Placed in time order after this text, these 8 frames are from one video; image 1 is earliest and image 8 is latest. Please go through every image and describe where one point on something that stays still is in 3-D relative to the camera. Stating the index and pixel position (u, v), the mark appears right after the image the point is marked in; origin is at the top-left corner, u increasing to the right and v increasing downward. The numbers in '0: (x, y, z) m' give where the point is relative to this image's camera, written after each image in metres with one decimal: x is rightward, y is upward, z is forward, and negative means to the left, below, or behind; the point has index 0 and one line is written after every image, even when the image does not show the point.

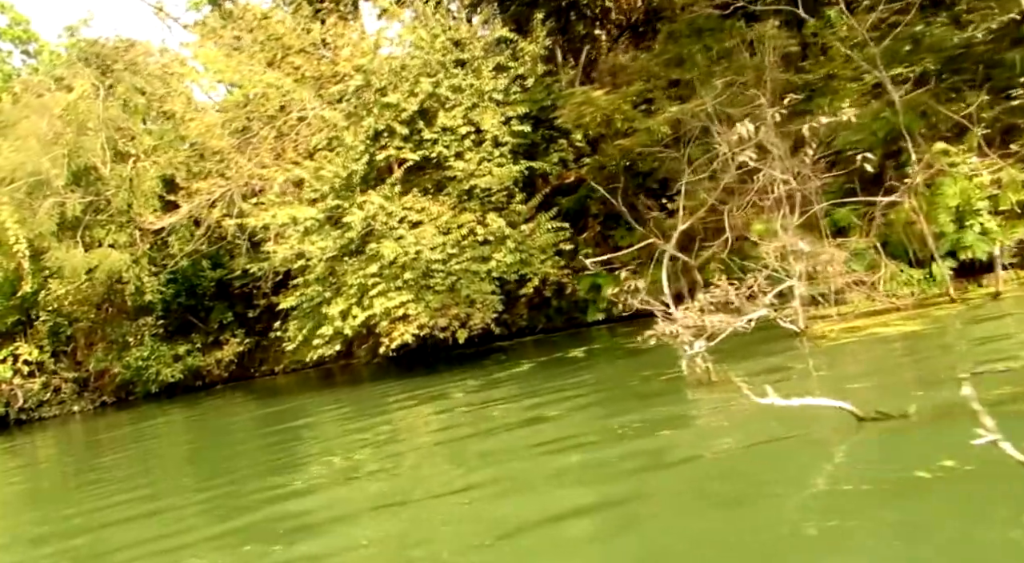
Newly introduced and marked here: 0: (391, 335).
0: (-1.3, -0.6, +11.0) m
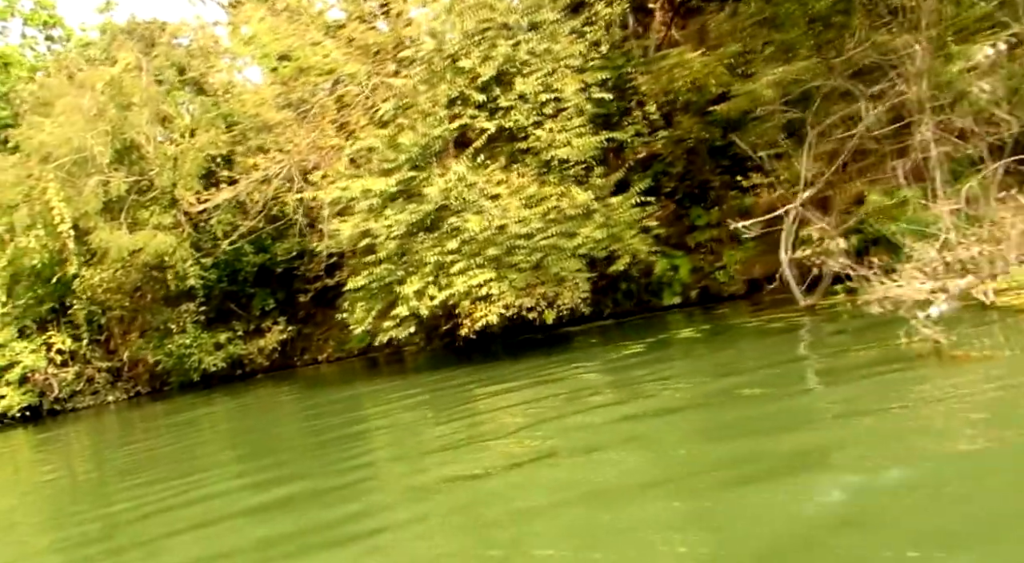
0: (-0.4, -0.3, +10.2) m
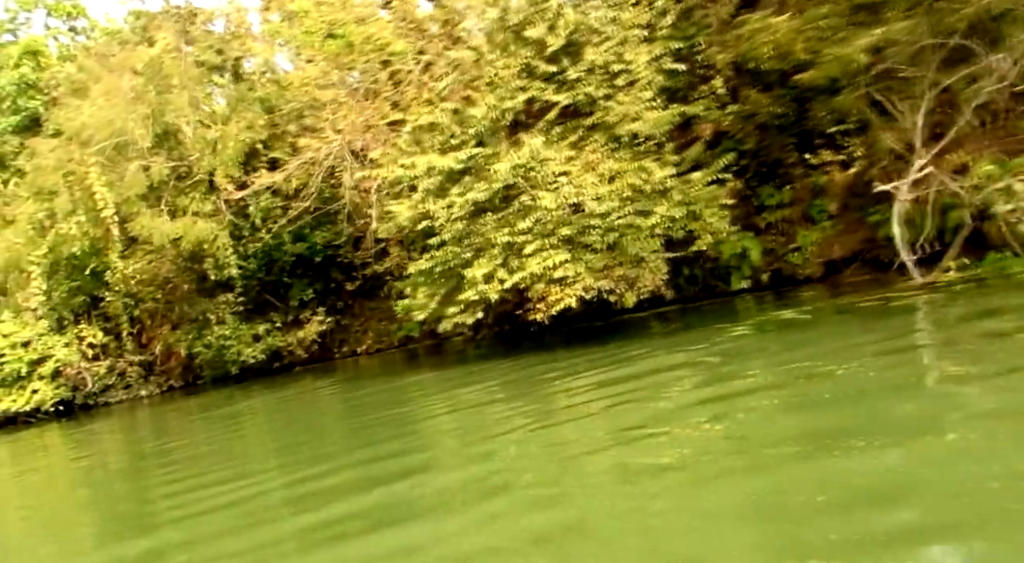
0: (+0.4, -0.2, +9.7) m
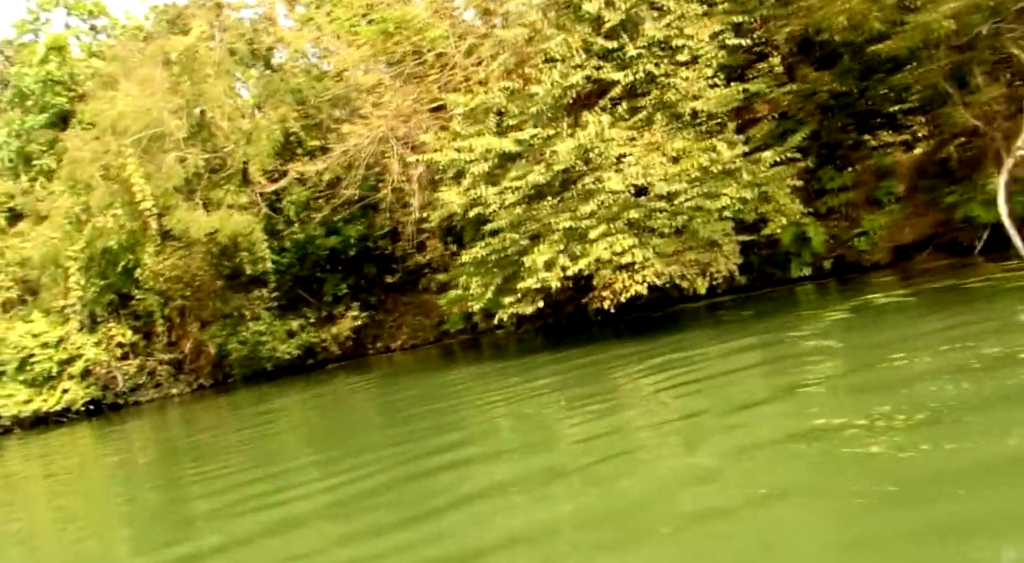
0: (+1.0, 0.0, +9.2) m
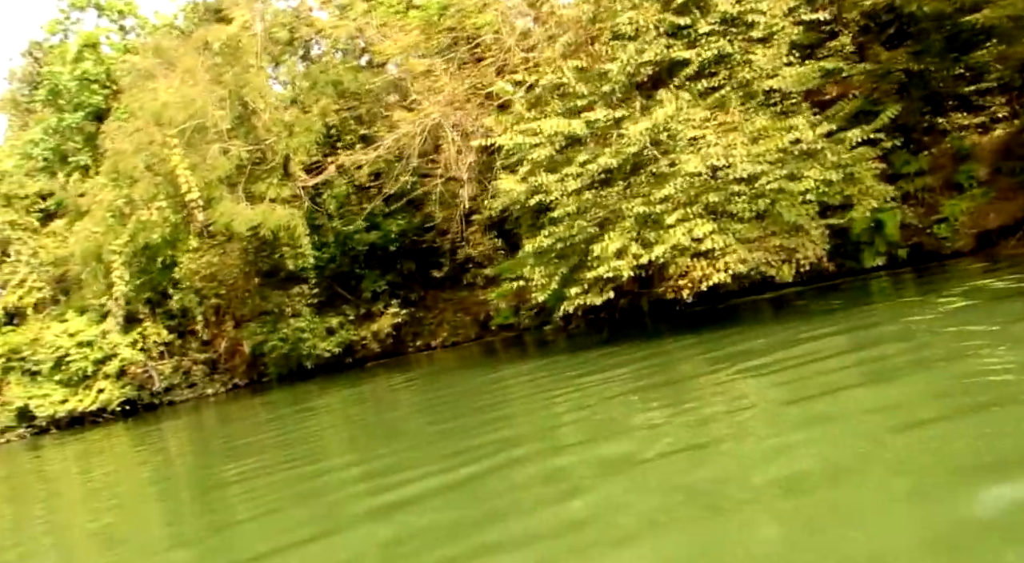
0: (+1.6, +0.1, +8.7) m
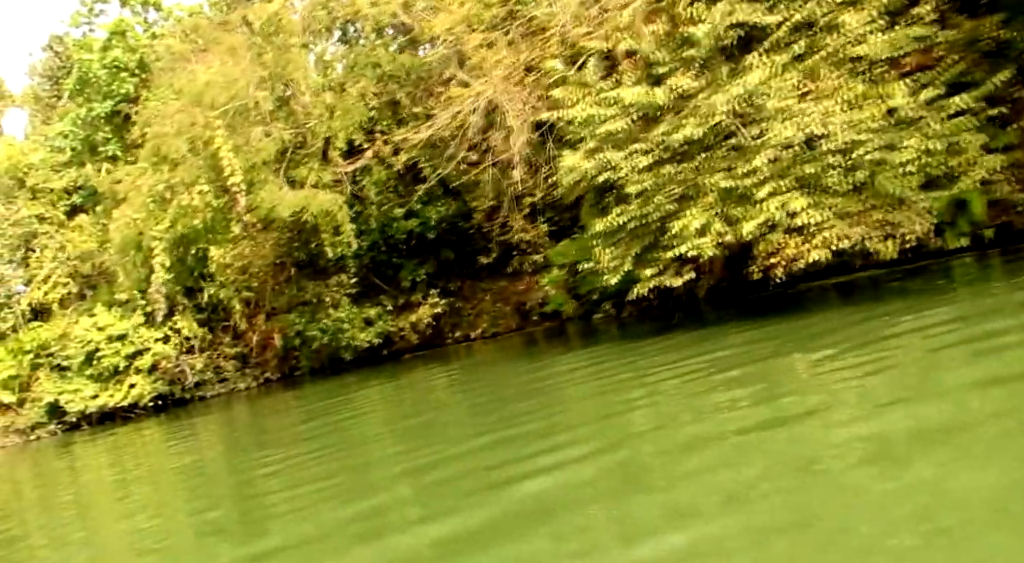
0: (+2.2, +0.2, +8.2) m
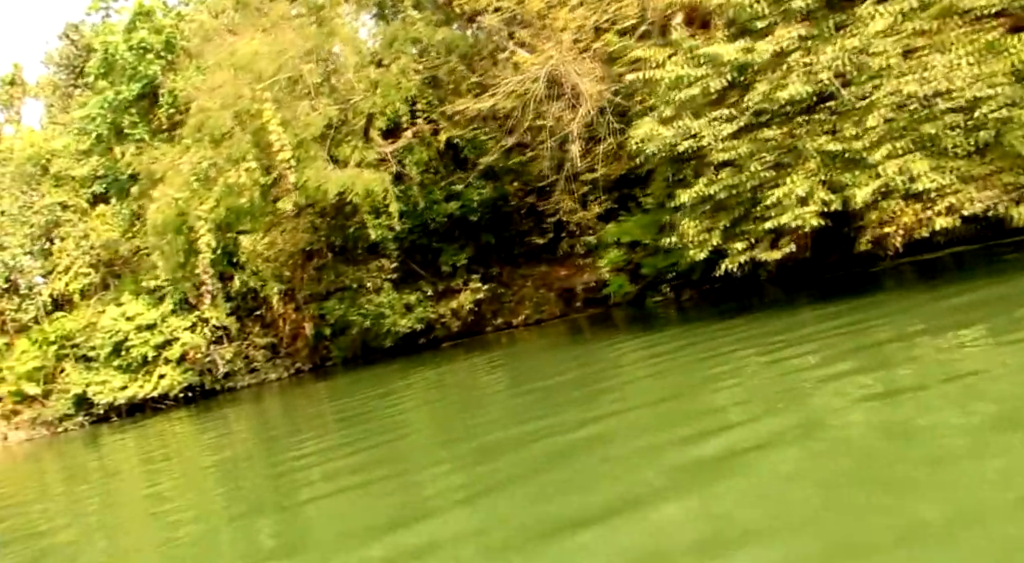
0: (+2.9, +0.5, +7.5) m
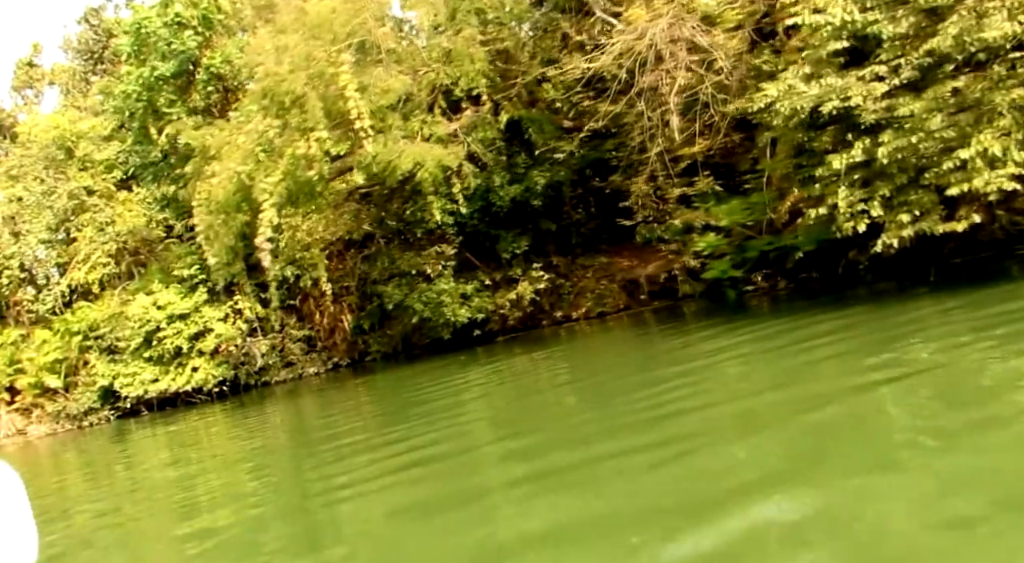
0: (+3.9, +0.6, +6.6) m
